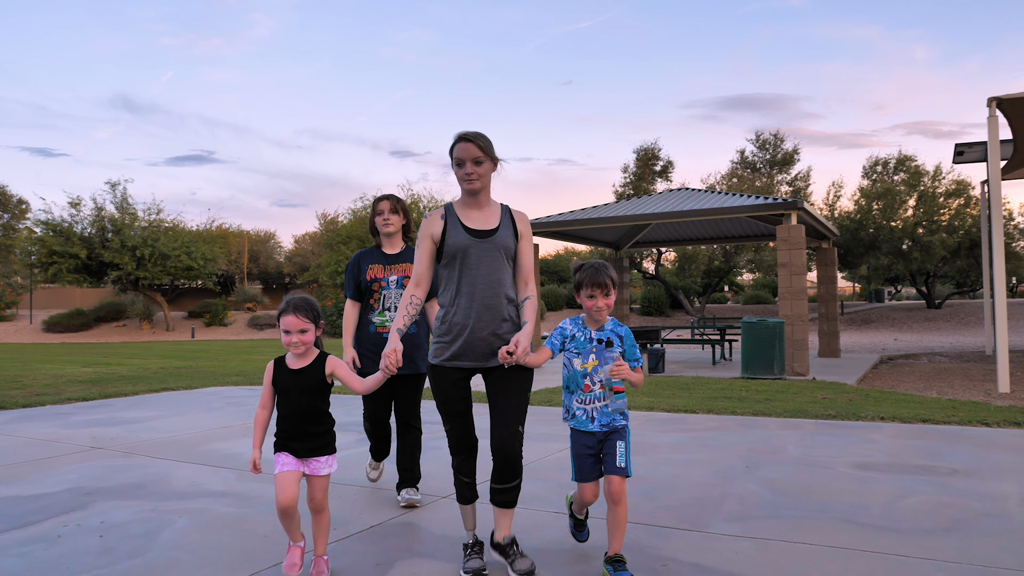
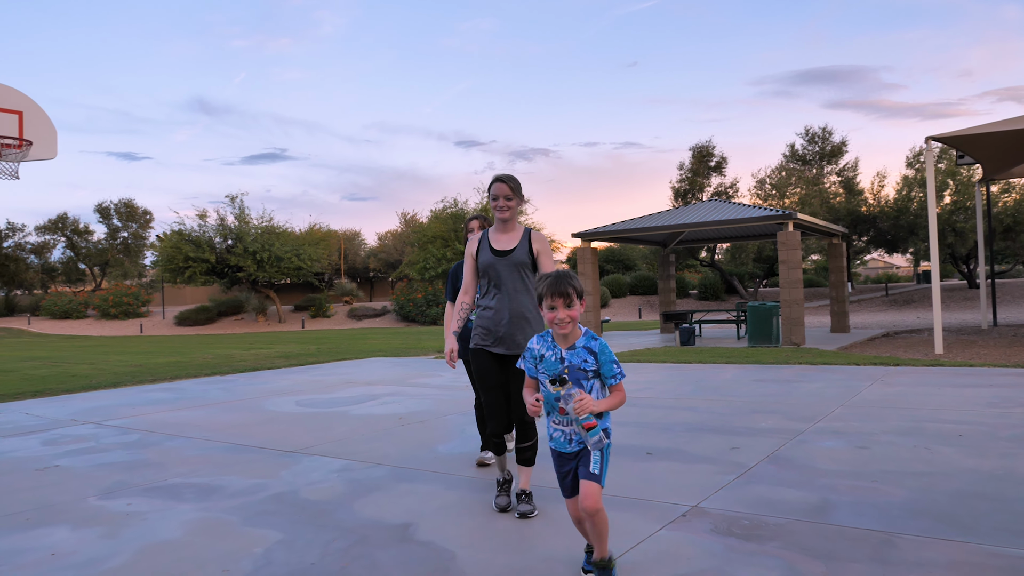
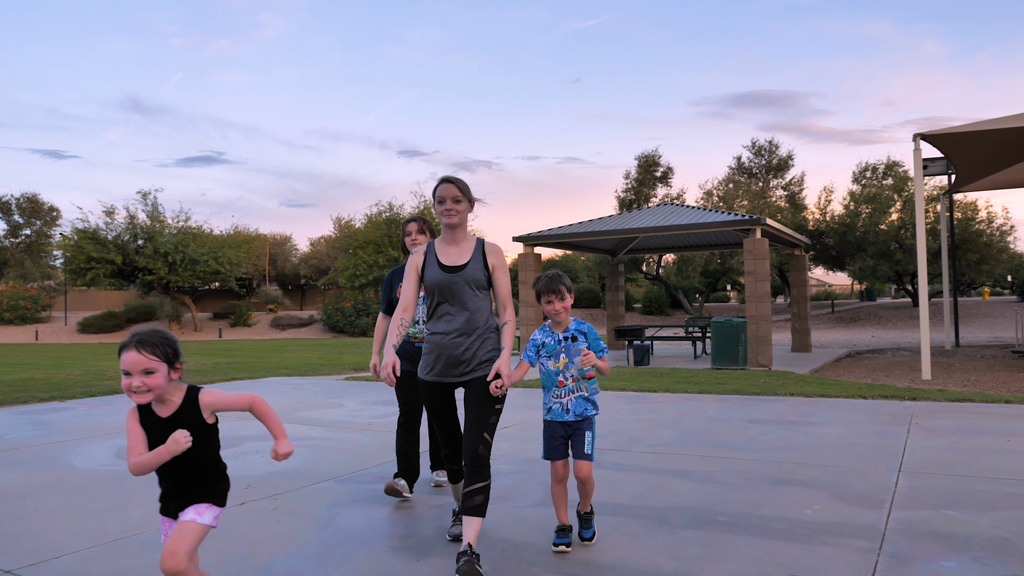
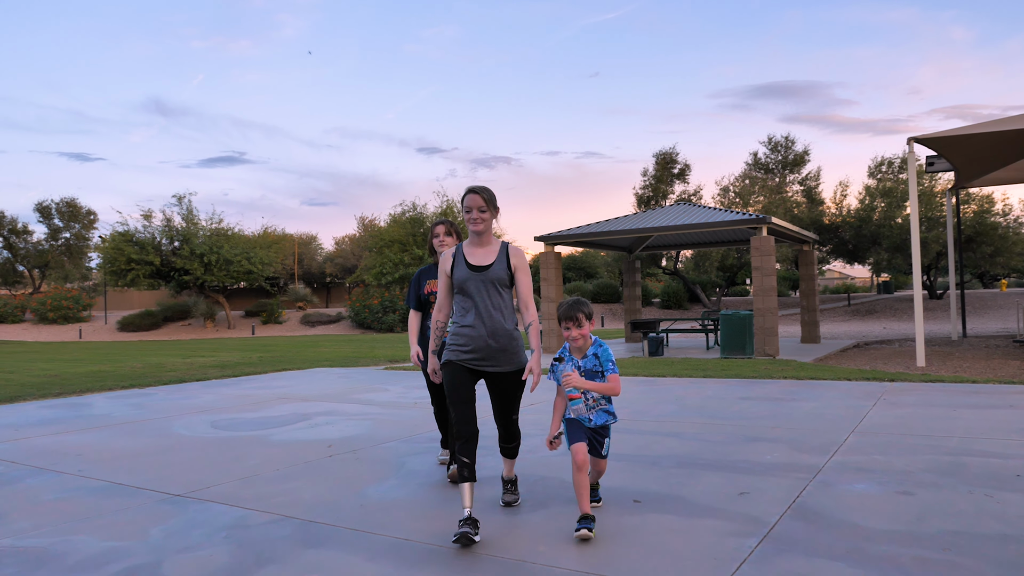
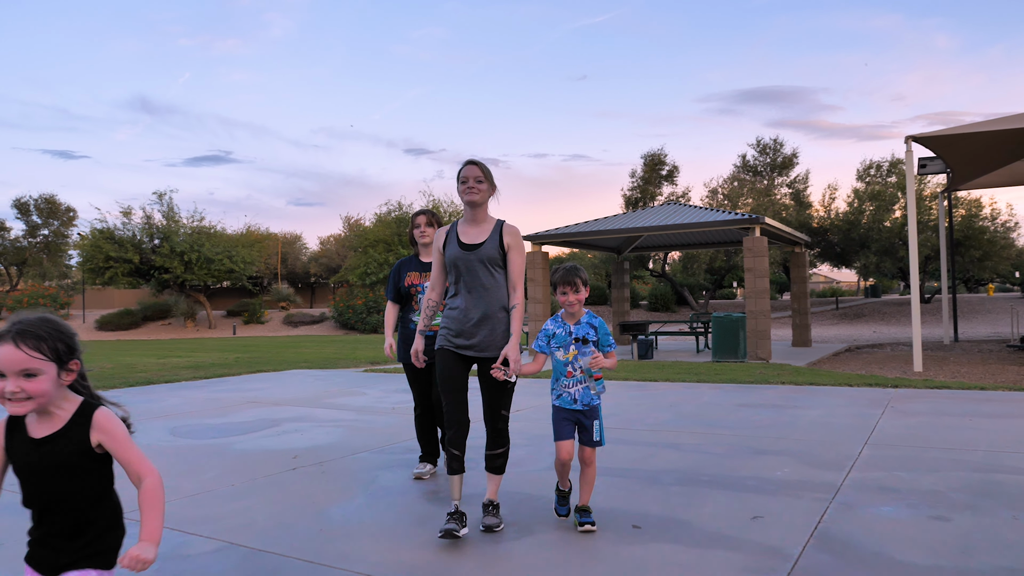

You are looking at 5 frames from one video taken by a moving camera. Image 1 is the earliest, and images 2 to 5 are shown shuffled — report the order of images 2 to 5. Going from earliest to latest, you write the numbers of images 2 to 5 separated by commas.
3, 5, 4, 2
